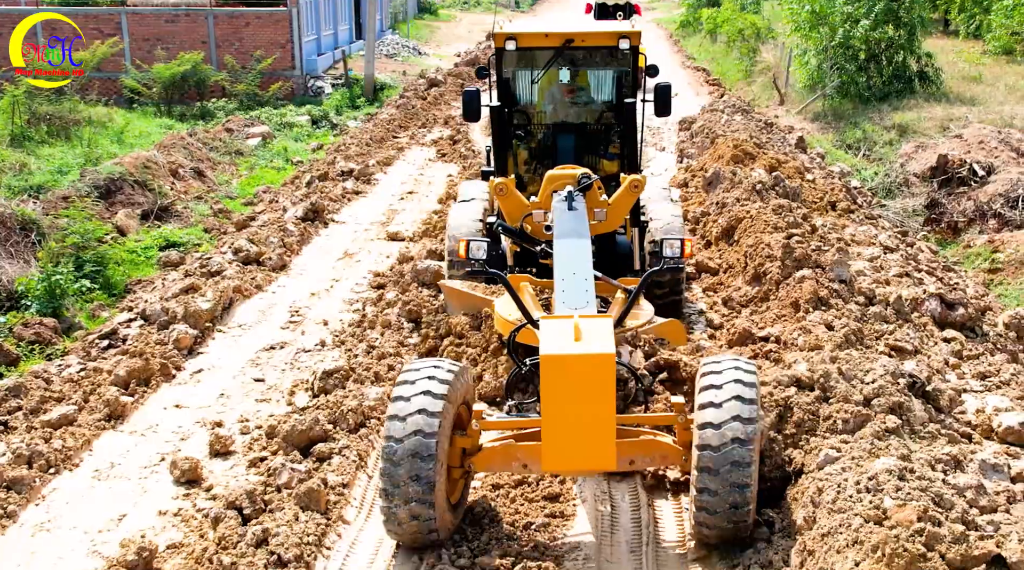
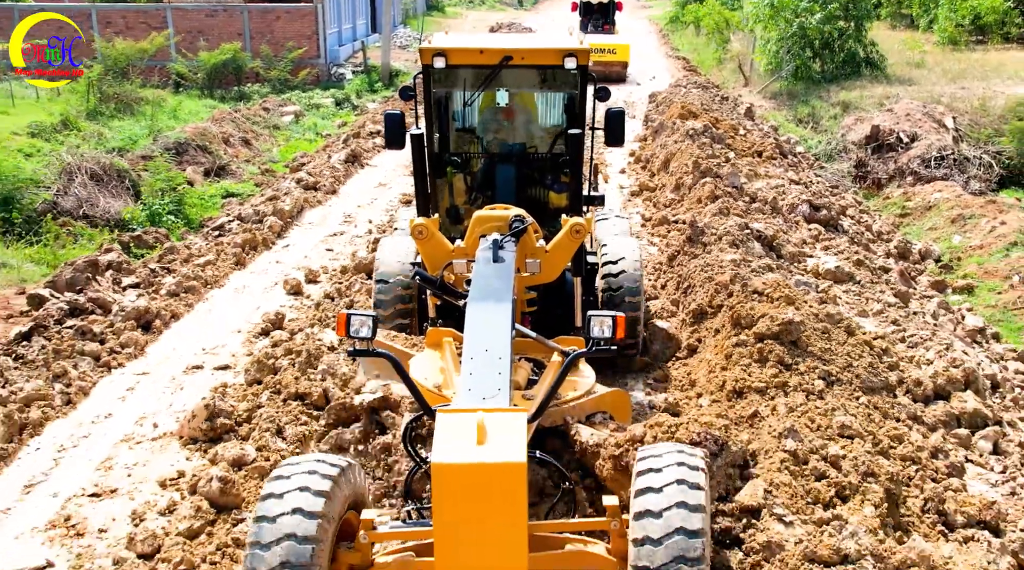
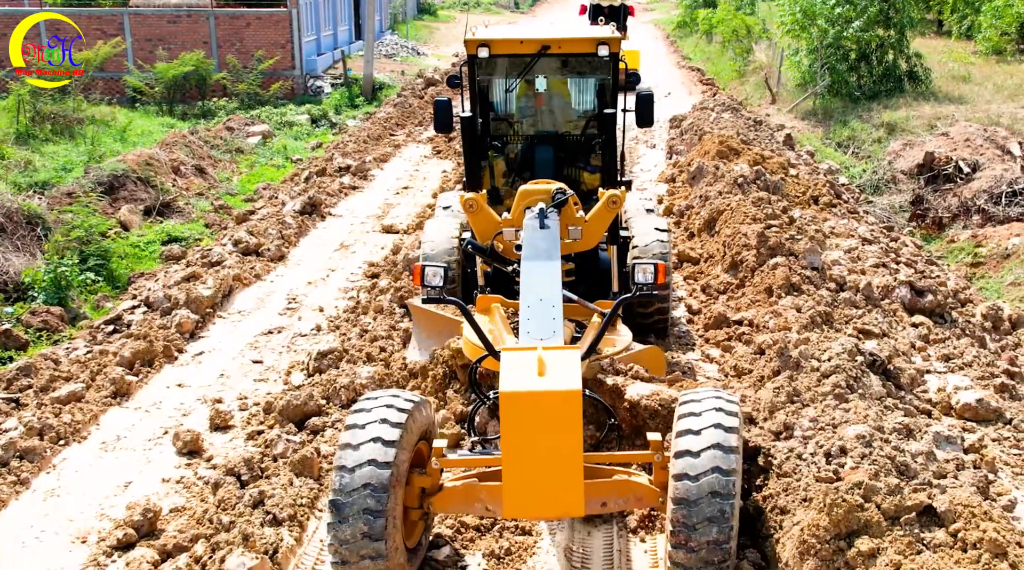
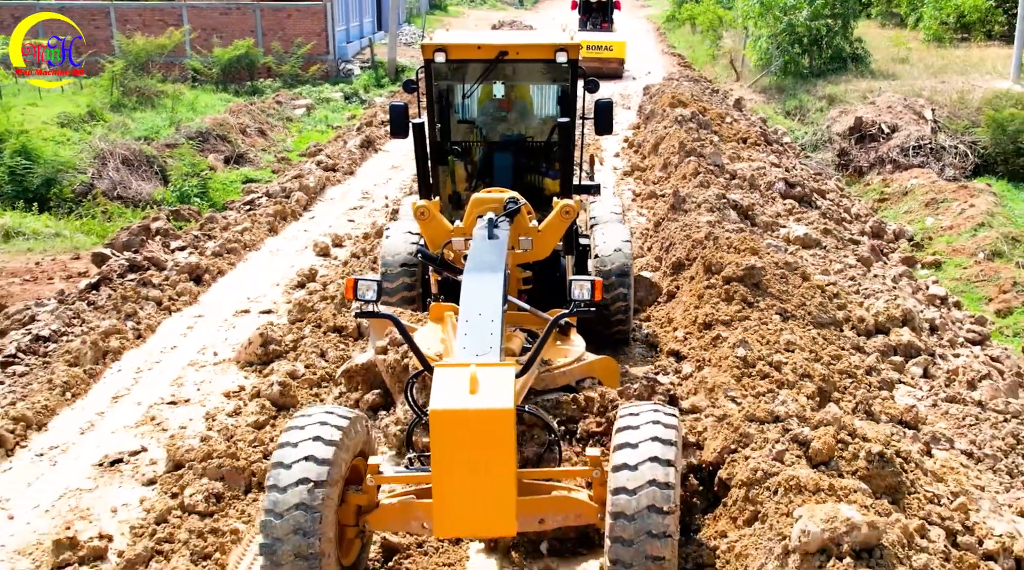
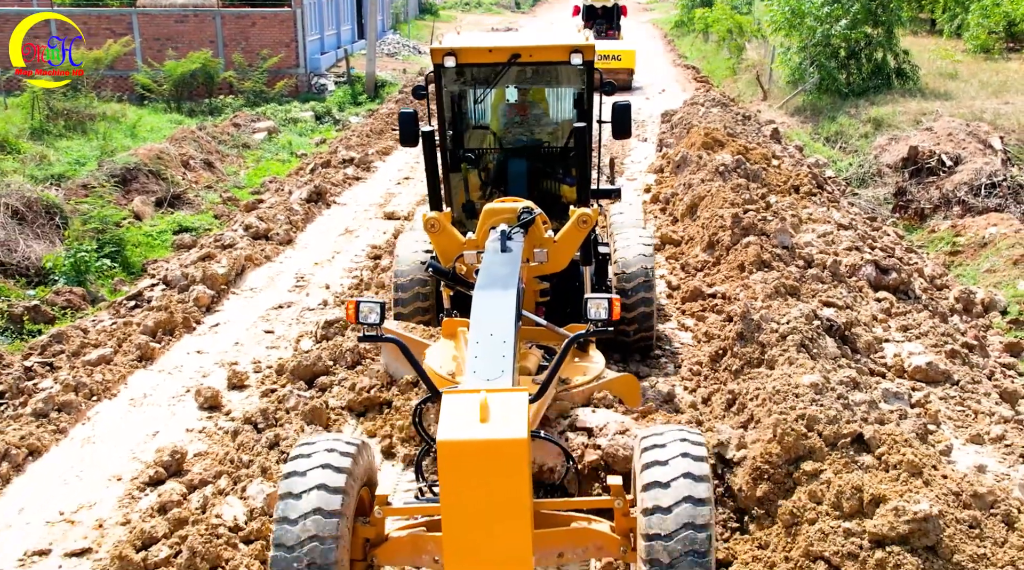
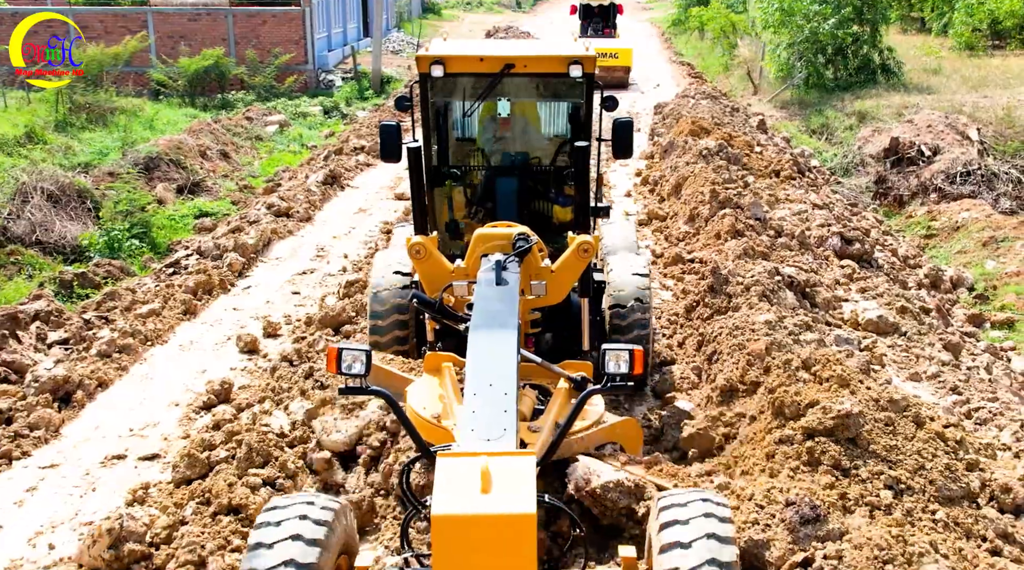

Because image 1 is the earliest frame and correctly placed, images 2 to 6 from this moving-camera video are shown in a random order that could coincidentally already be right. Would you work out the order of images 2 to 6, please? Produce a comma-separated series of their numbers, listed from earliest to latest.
3, 5, 6, 2, 4
